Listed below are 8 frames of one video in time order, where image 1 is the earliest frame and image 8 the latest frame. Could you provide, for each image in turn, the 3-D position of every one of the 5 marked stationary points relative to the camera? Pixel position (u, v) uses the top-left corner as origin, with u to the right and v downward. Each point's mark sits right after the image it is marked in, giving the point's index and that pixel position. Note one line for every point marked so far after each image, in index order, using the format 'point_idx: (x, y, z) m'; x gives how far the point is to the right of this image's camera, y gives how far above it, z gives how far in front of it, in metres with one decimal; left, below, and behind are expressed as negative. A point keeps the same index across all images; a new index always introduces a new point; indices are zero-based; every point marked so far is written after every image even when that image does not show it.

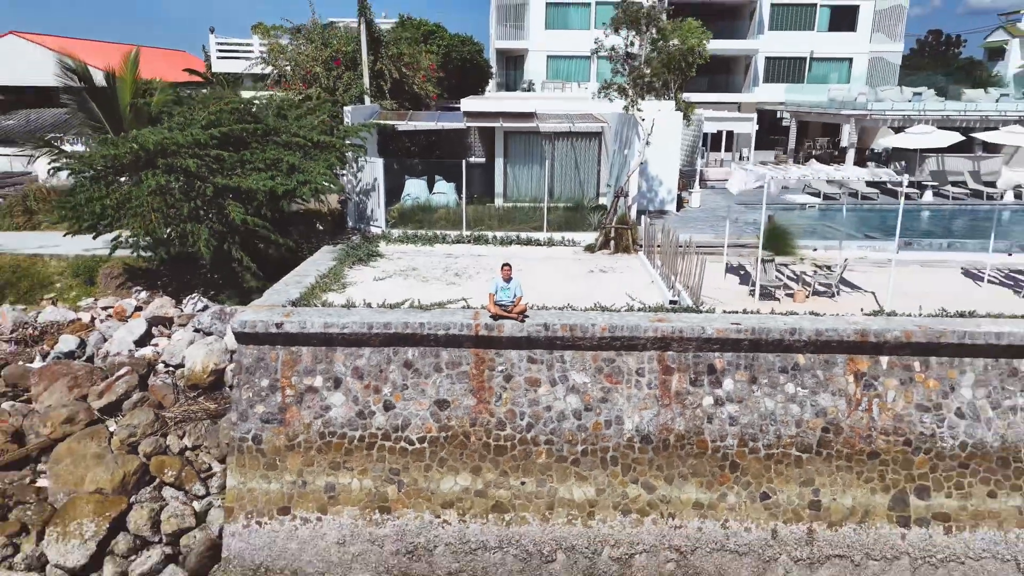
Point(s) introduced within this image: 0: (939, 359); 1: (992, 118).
0: (+3.4, -0.5, +5.5) m
1: (+9.2, +3.3, +13.8) m
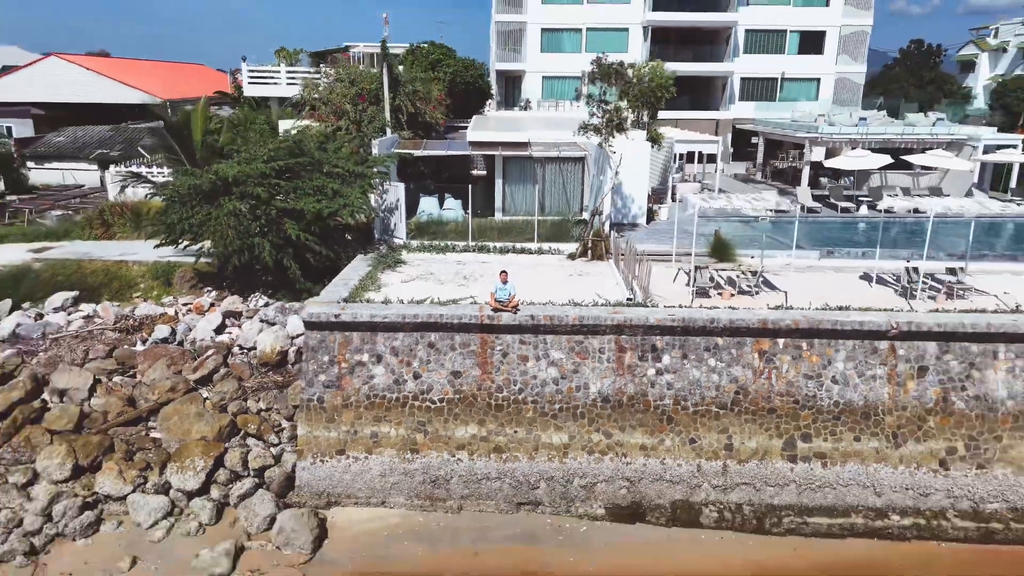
0: (+3.3, -0.6, +7.6) m
1: (+9.2, +3.3, +15.9) m
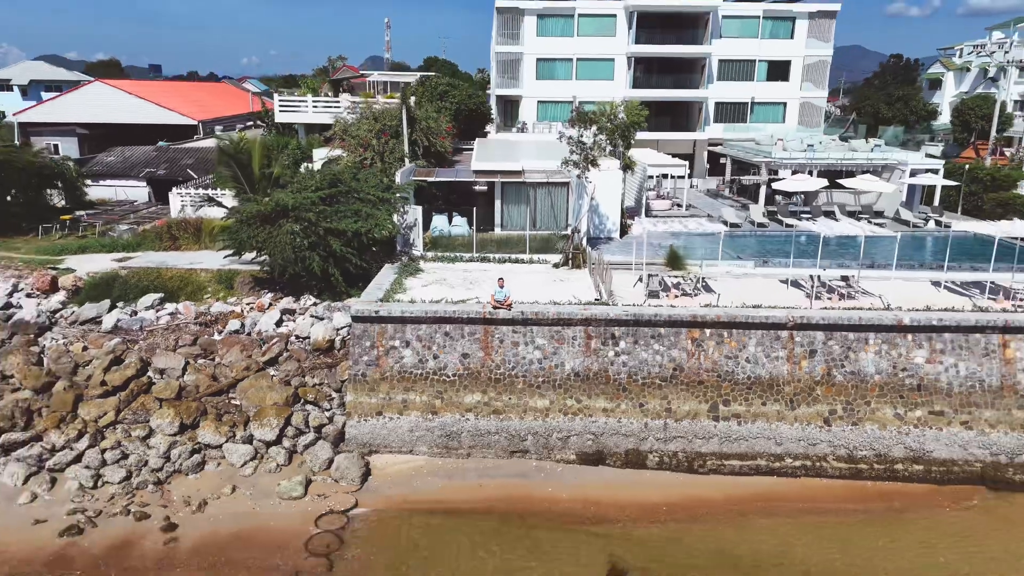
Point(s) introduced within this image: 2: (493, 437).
0: (+3.3, -0.6, +10.3) m
1: (+9.1, +3.3, +18.5) m
2: (-0.3, -2.2, +10.4) m
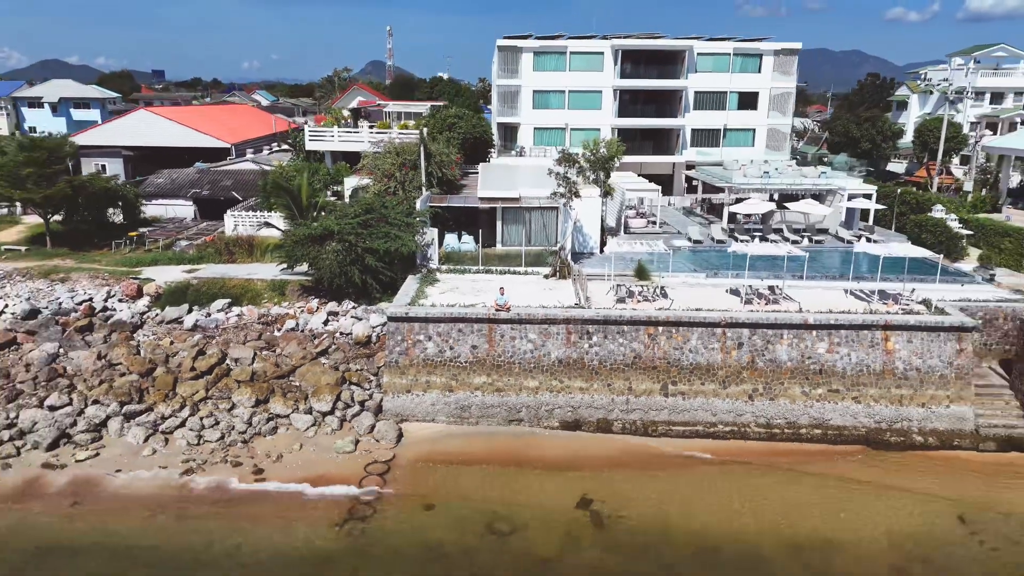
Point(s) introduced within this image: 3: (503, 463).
0: (+3.2, -0.7, +13.4) m
1: (+9.1, +3.1, +21.7) m
2: (-0.3, -2.3, +13.6) m
3: (-0.1, -3.0, +12.4) m
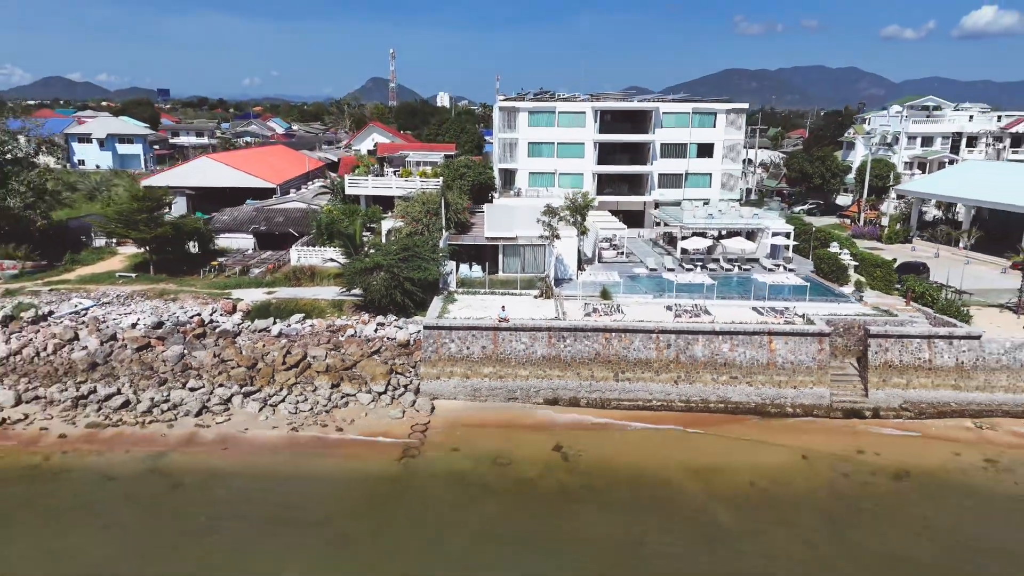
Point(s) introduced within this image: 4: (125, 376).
0: (+3.2, -1.2, +19.4) m
1: (+9.0, +2.4, +27.7) m
2: (-0.3, -2.8, +19.5) m
3: (-0.2, -3.5, +18.3) m
4: (-10.9, -2.5, +20.0) m
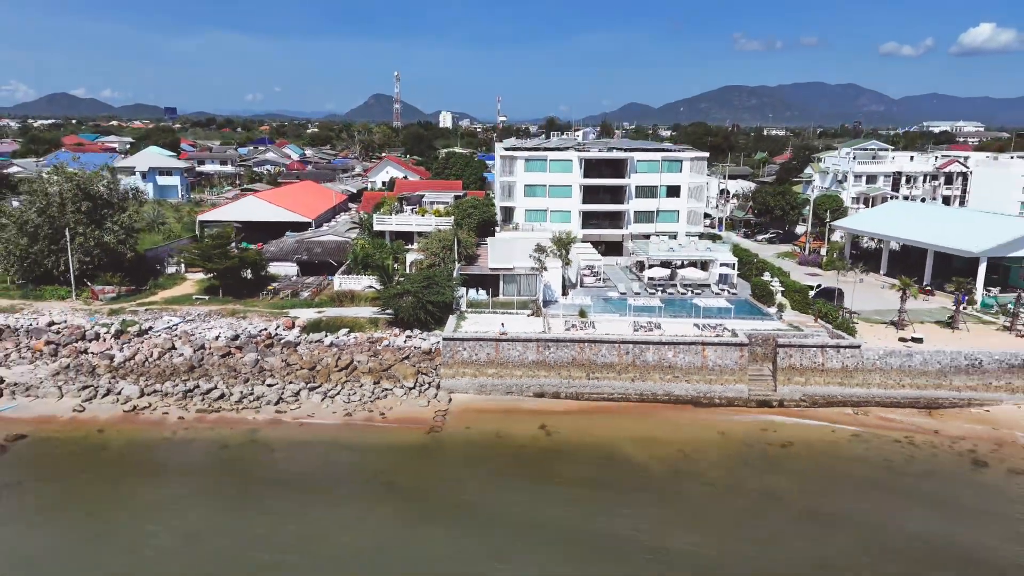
0: (+3.1, -2.0, +25.8) m
1: (+9.0, +1.4, +34.2) m
2: (-0.4, -3.6, +25.9) m
3: (-0.3, -4.3, +24.6) m
4: (-11.0, -3.3, +26.4) m
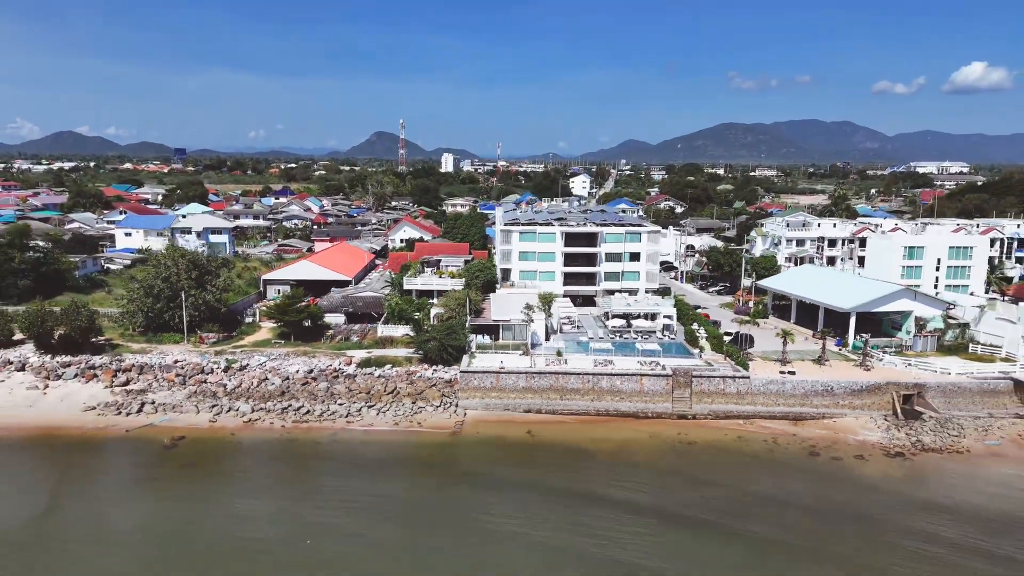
0: (+2.9, -4.5, +37.1) m
1: (+8.8, -1.5, +45.7) m
2: (-0.6, -6.1, +37.1) m
3: (-0.5, -6.7, +35.8) m
4: (-11.2, -5.8, +37.6) m
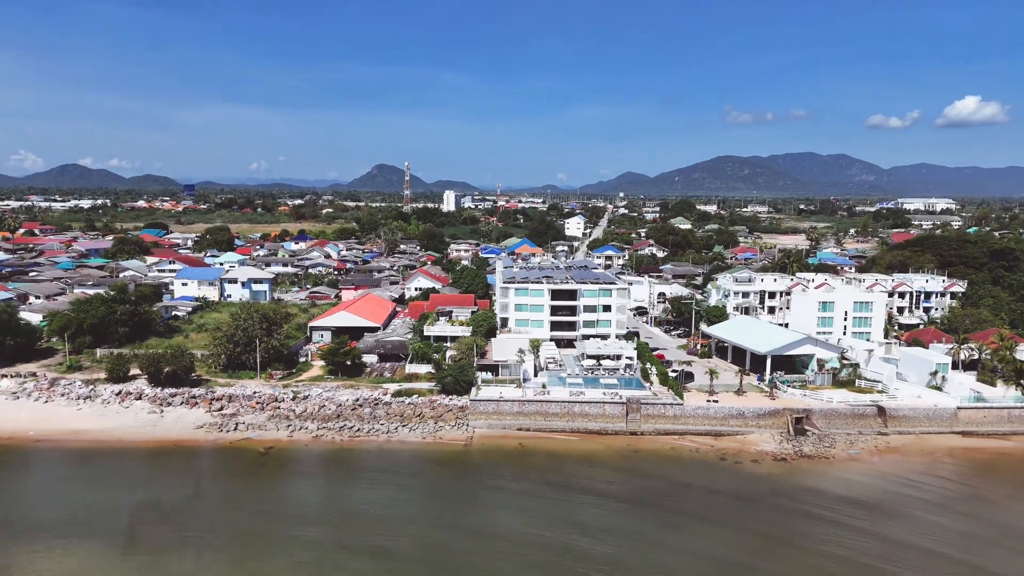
0: (+2.7, -8.1, +50.3) m
1: (+8.5, -5.5, +59.0) m
2: (-0.9, -9.7, +50.2) m
3: (-0.7, -10.3, +48.9) m
4: (-11.4, -9.4, +50.8) m
